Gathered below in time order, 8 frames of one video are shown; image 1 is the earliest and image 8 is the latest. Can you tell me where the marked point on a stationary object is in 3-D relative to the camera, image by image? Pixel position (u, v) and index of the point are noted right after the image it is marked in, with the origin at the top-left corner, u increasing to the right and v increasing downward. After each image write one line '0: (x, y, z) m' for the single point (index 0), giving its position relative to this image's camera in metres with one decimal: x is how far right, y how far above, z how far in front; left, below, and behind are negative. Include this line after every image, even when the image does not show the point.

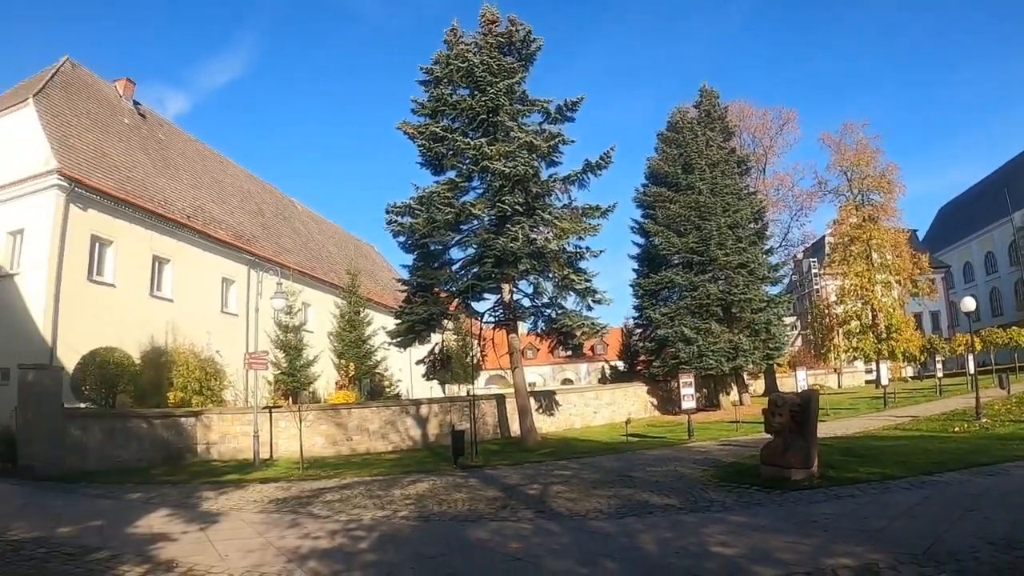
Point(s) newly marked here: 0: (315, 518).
0: (-2.6, -3.0, +8.9) m
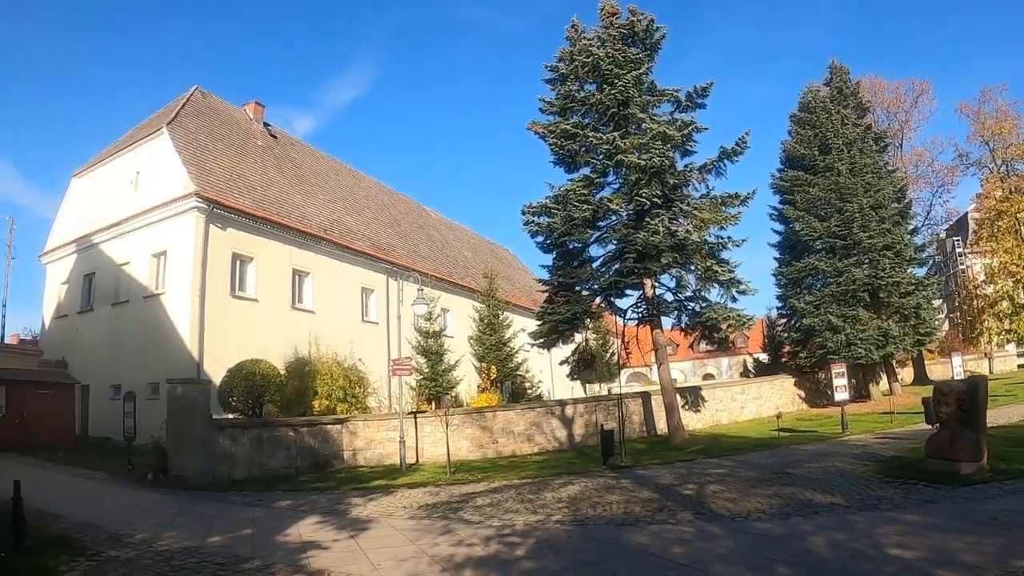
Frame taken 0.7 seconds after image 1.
0: (-0.6, -3.0, +8.6) m
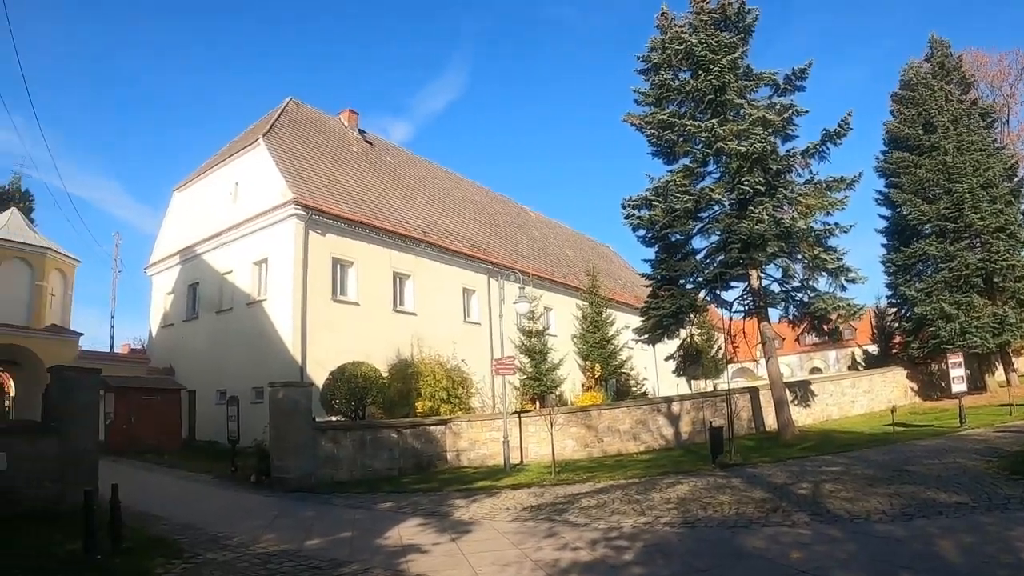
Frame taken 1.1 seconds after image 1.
0: (+0.7, -2.9, +8.3) m
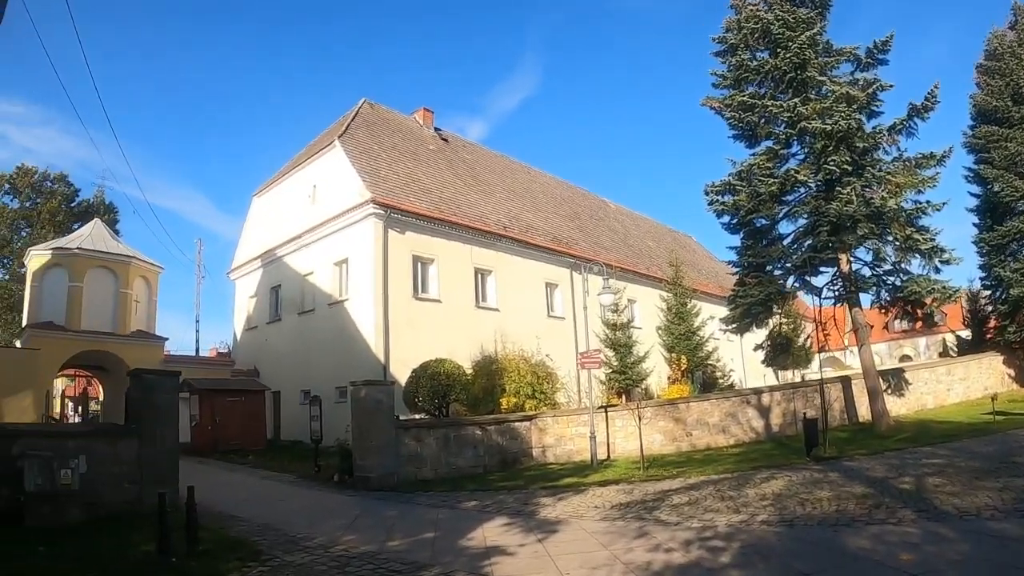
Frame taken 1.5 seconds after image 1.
0: (+1.7, -2.7, +7.9) m
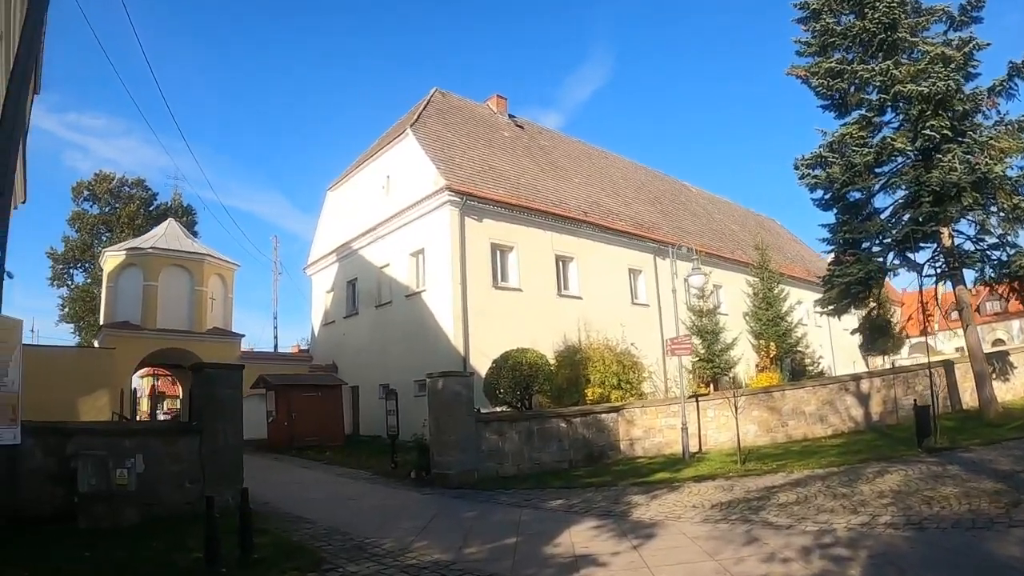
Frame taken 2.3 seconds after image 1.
0: (+2.6, -2.5, +7.0) m
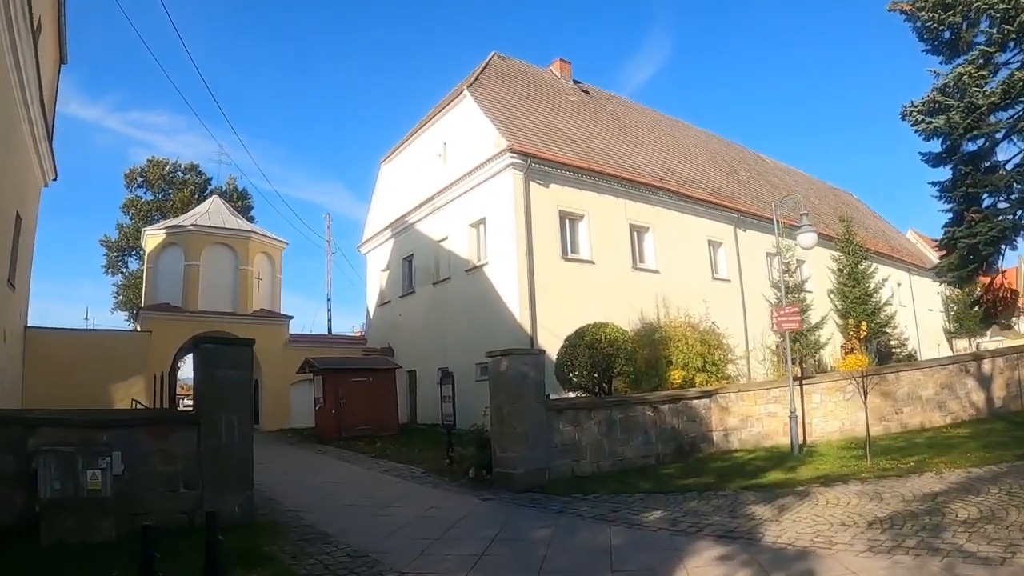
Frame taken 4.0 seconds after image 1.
0: (+3.3, -2.0, +4.8) m
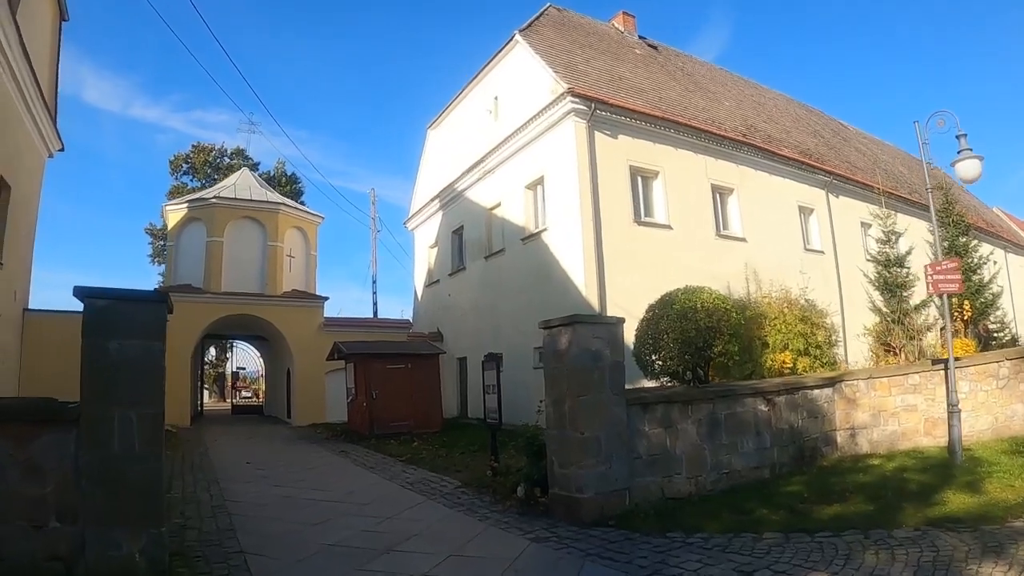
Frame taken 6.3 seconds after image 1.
0: (+3.5, -1.4, +1.9) m
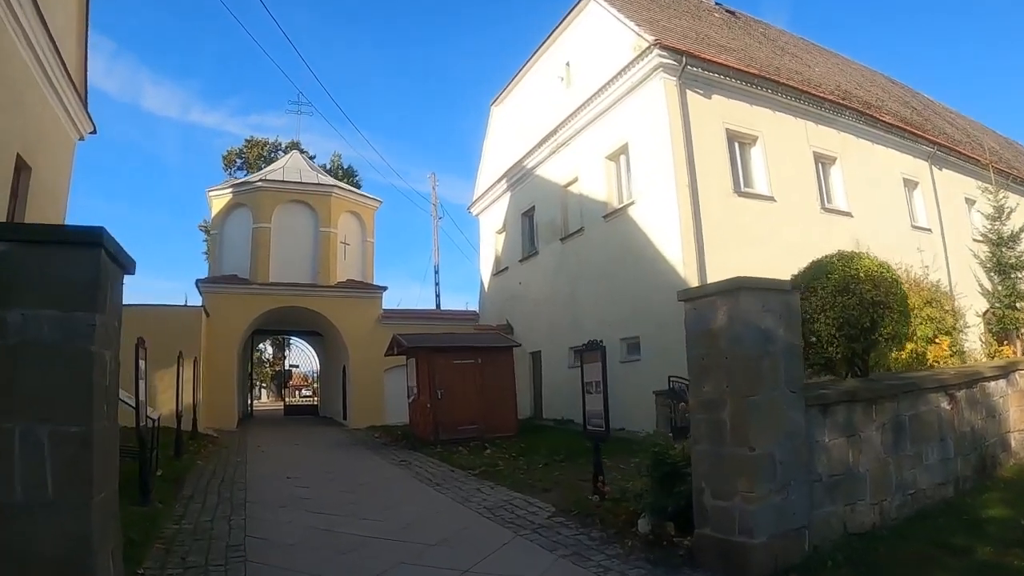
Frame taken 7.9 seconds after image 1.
0: (+3.9, -1.1, 0.0) m
